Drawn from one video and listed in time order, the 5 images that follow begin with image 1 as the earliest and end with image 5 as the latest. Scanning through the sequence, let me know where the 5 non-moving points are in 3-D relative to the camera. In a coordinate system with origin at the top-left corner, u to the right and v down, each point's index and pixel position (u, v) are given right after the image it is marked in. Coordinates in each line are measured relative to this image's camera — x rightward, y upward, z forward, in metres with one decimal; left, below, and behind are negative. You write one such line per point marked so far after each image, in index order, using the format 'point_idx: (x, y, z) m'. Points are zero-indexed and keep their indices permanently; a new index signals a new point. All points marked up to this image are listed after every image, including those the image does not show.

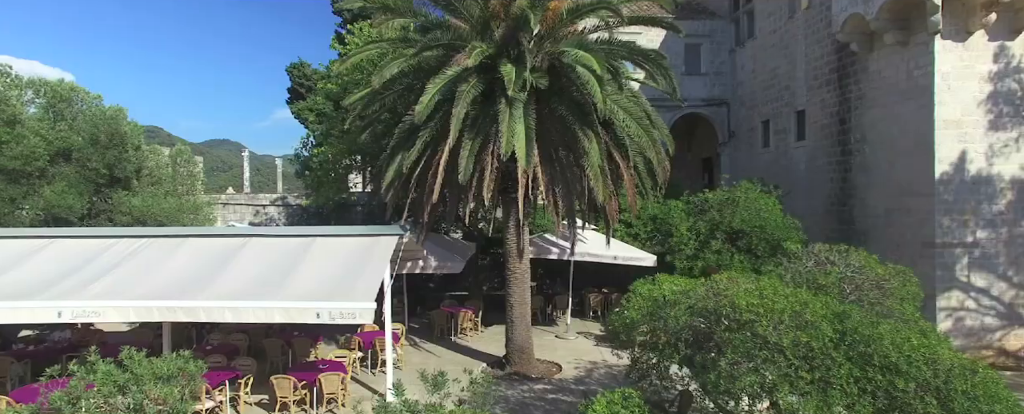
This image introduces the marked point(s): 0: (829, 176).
0: (+7.8, +0.8, +14.1) m
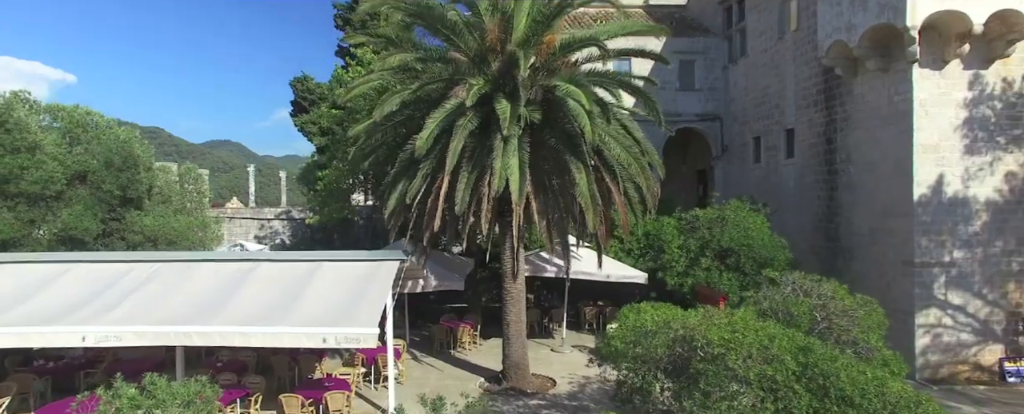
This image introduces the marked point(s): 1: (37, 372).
0: (+7.7, +0.3, +14.6) m
1: (-8.3, -2.9, +10.0) m
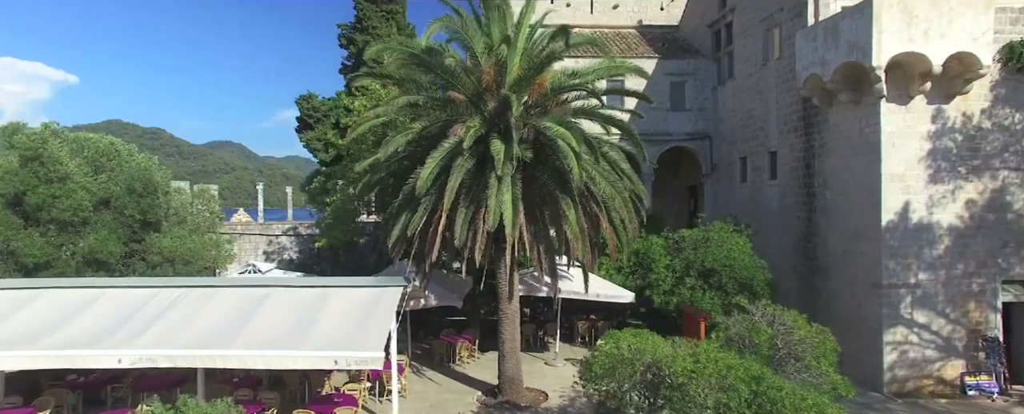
0: (+7.6, -0.2, +15.4) m
1: (-8.4, -3.4, +10.9) m
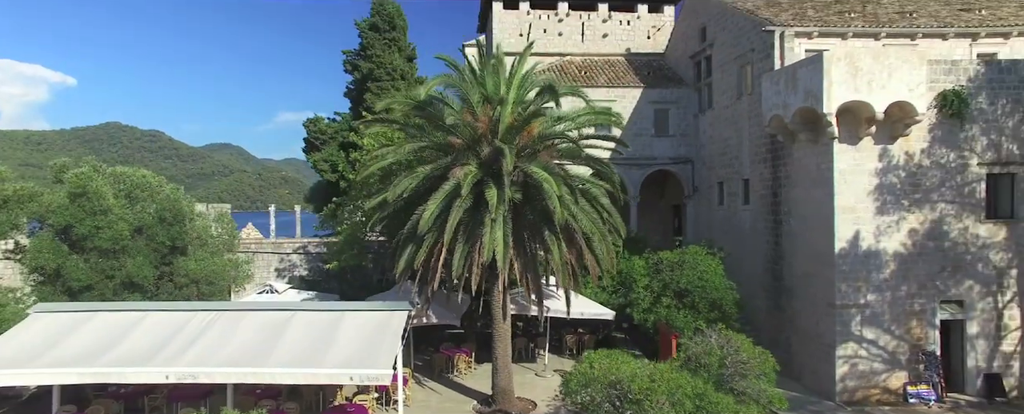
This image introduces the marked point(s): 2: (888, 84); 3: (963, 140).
0: (+7.4, -0.9, +16.9) m
1: (-8.6, -4.1, +12.4) m
2: (+8.5, +2.8, +13.1) m
3: (+10.7, +1.6, +13.7) m
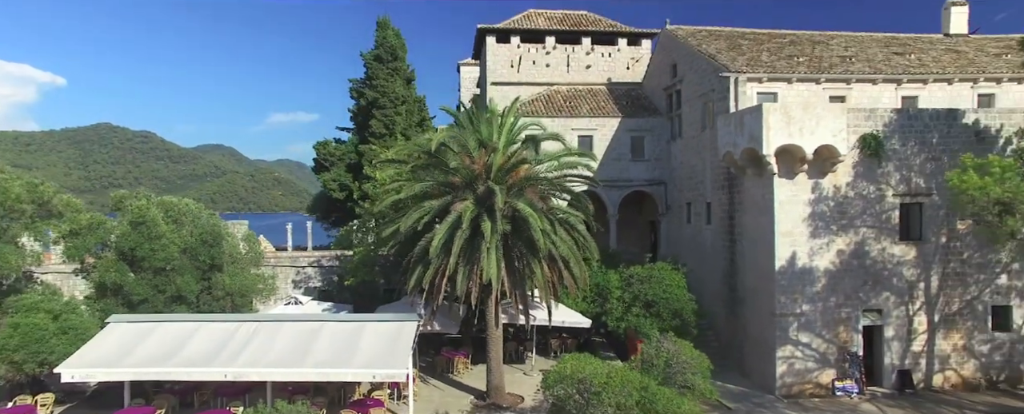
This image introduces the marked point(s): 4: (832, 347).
0: (+7.1, -1.6, +19.5) m
1: (-8.9, -4.8, +14.8) m
2: (+8.3, +2.1, +15.7) m
3: (+10.5, +0.9, +16.4) m
4: (+9.2, -4.0, +16.5) m
